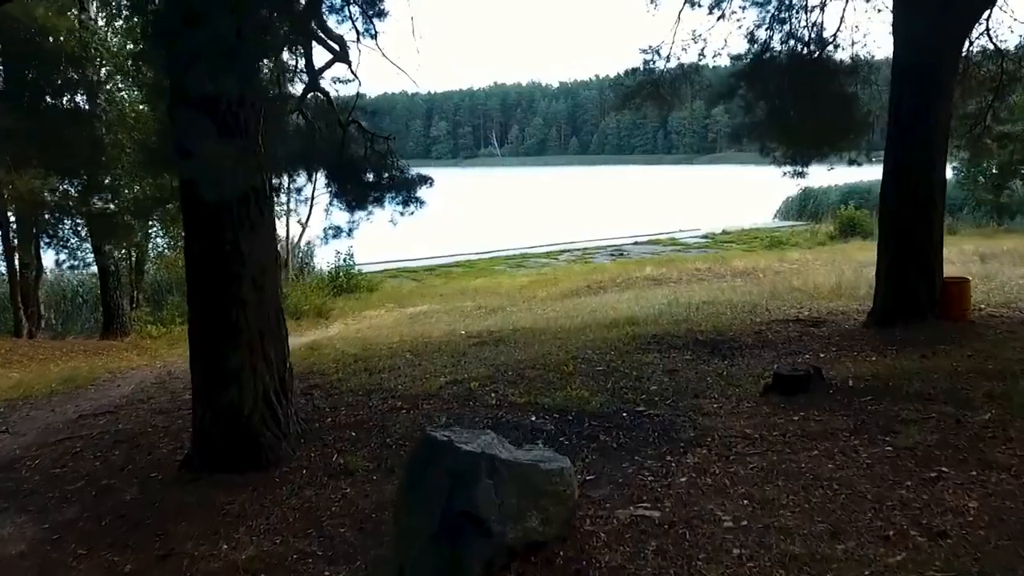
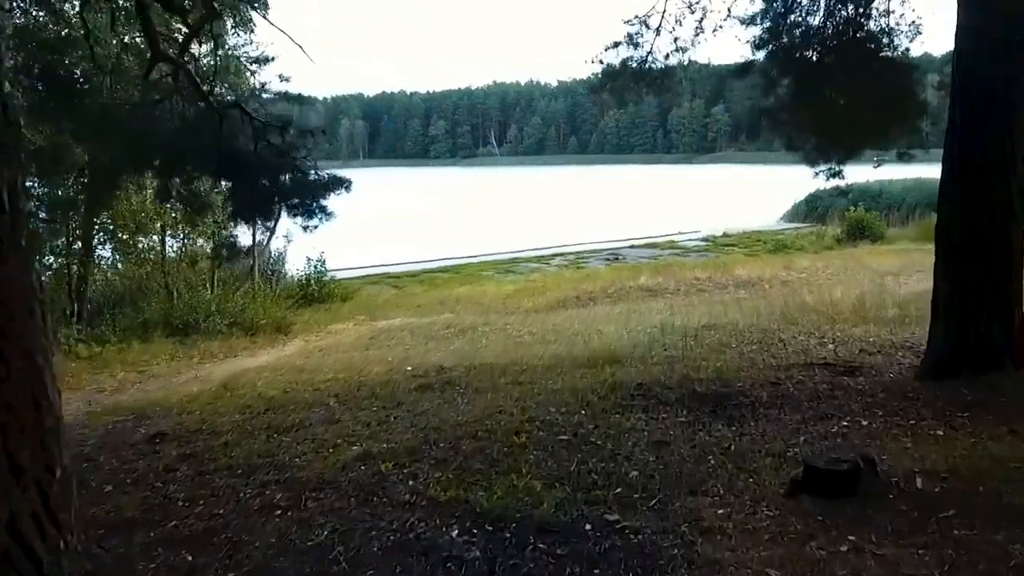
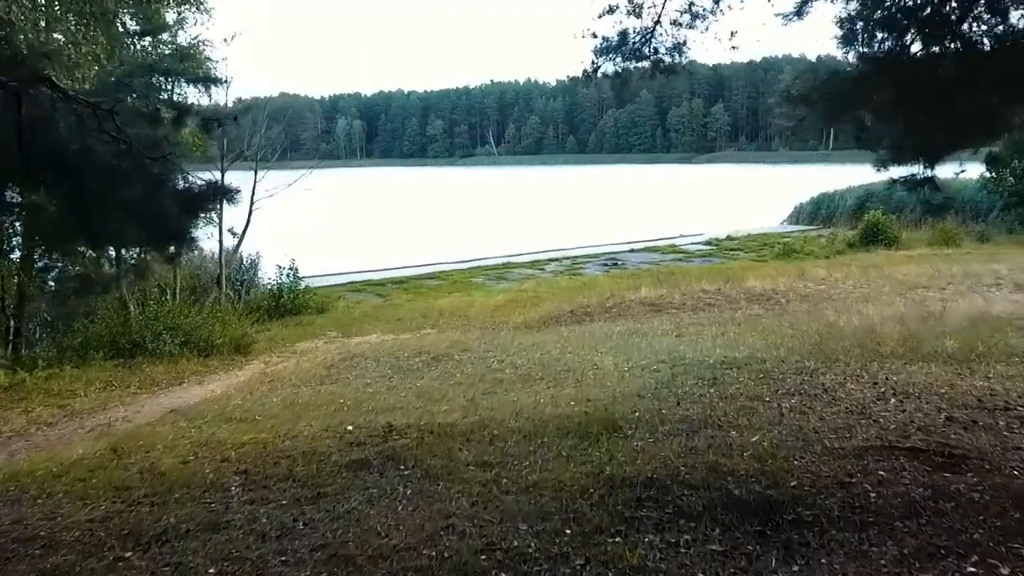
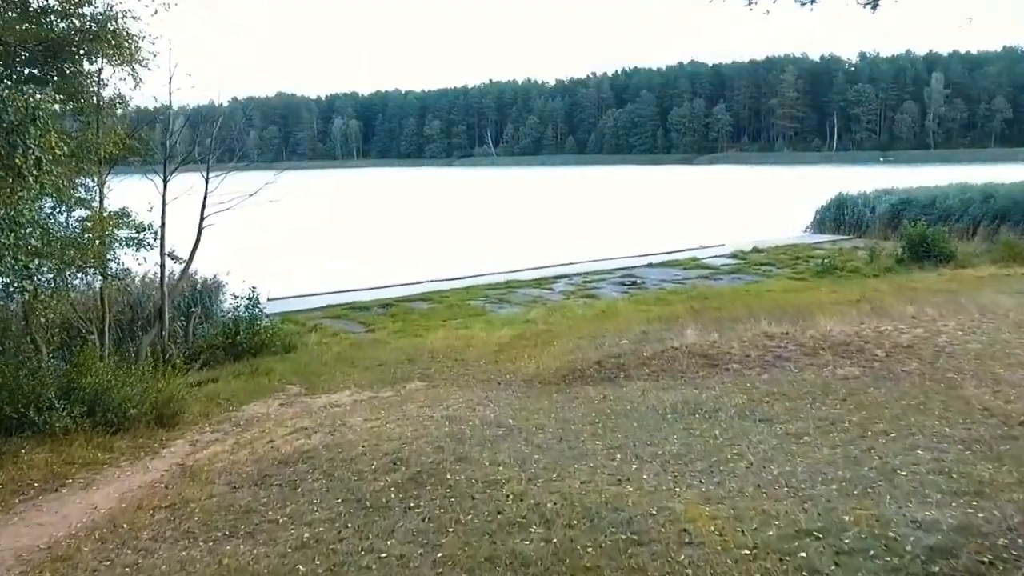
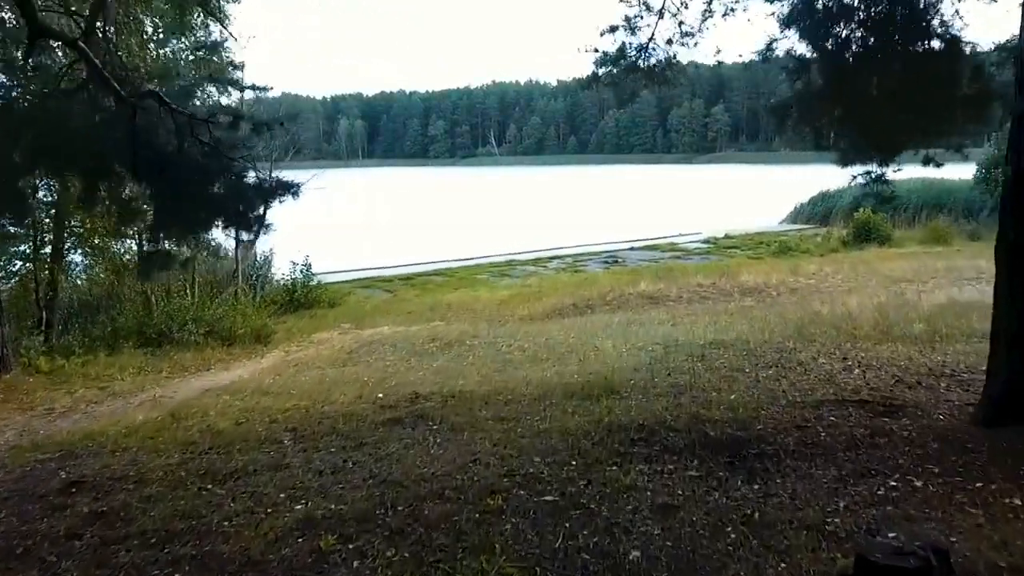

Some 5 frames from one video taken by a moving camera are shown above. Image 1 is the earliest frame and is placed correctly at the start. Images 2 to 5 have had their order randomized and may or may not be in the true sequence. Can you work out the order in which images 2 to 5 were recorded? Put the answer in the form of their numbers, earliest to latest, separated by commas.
2, 5, 3, 4
